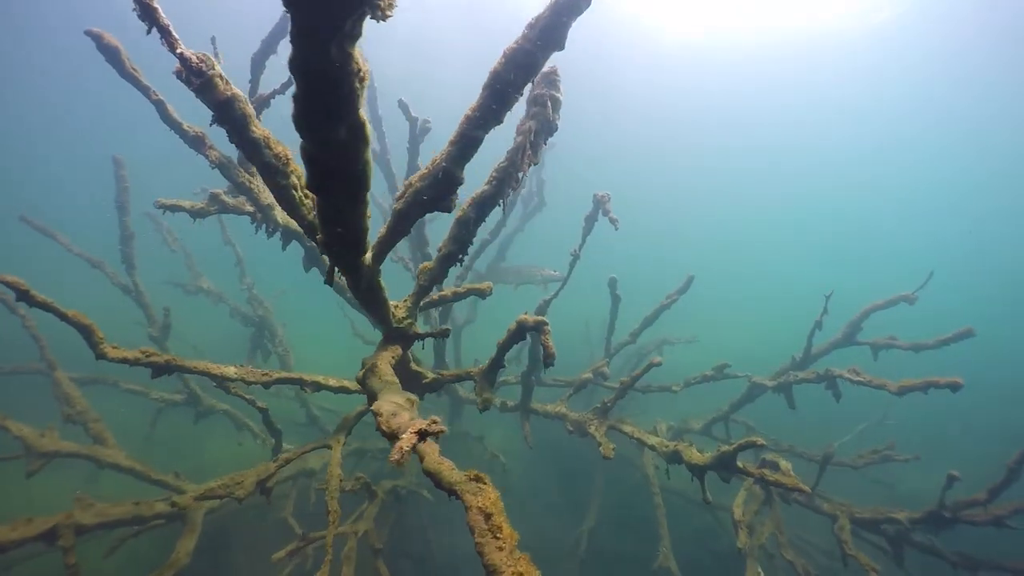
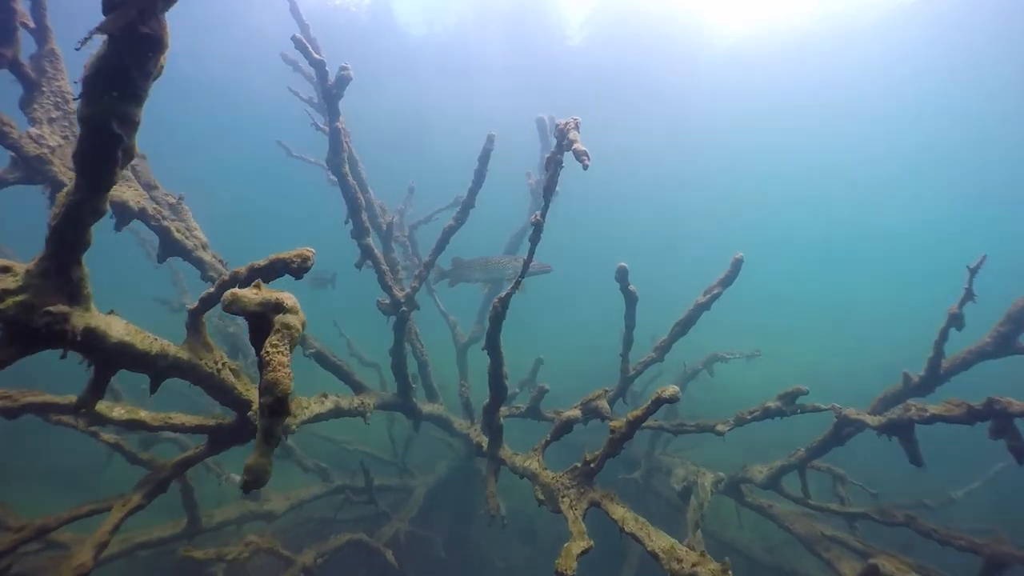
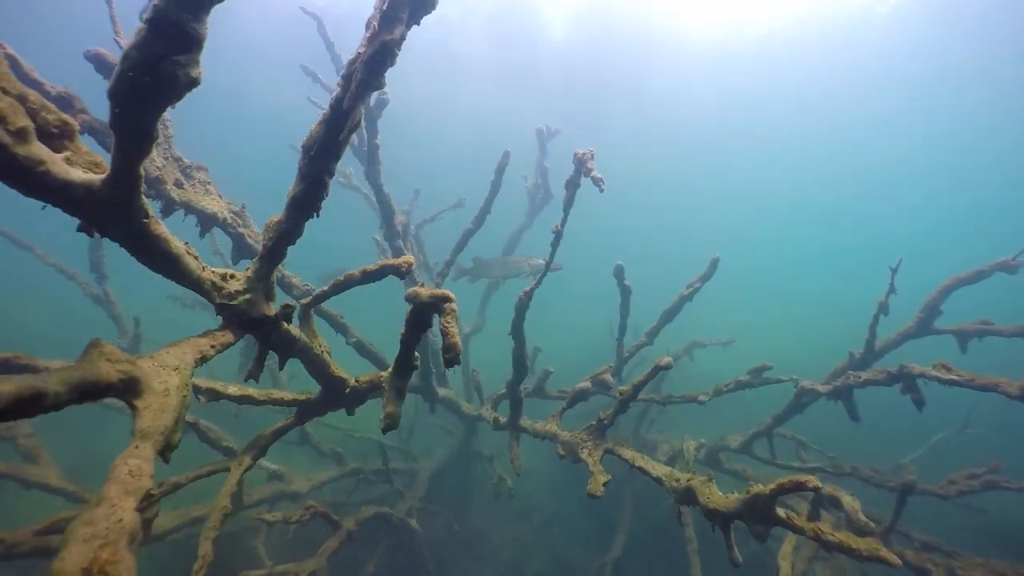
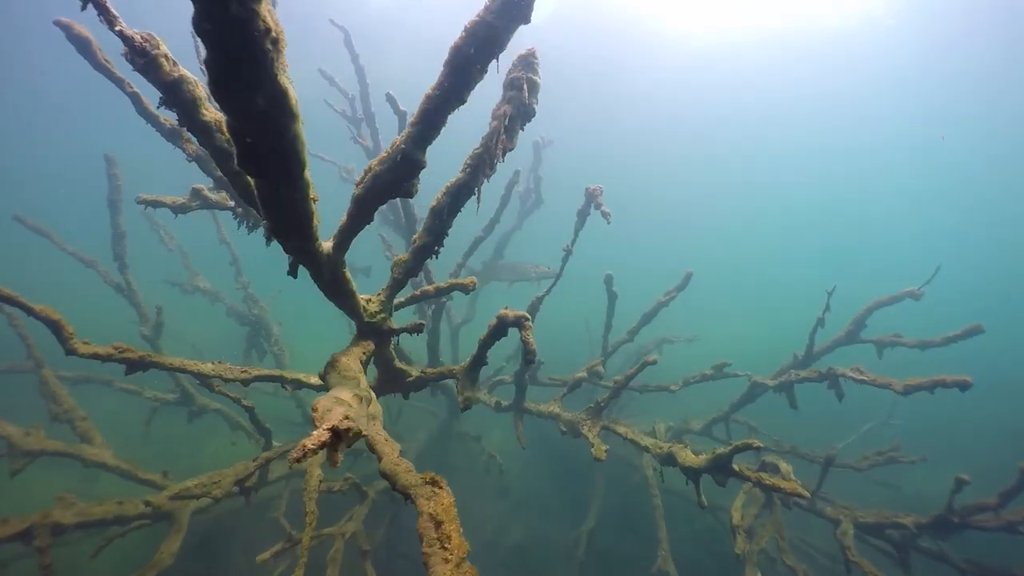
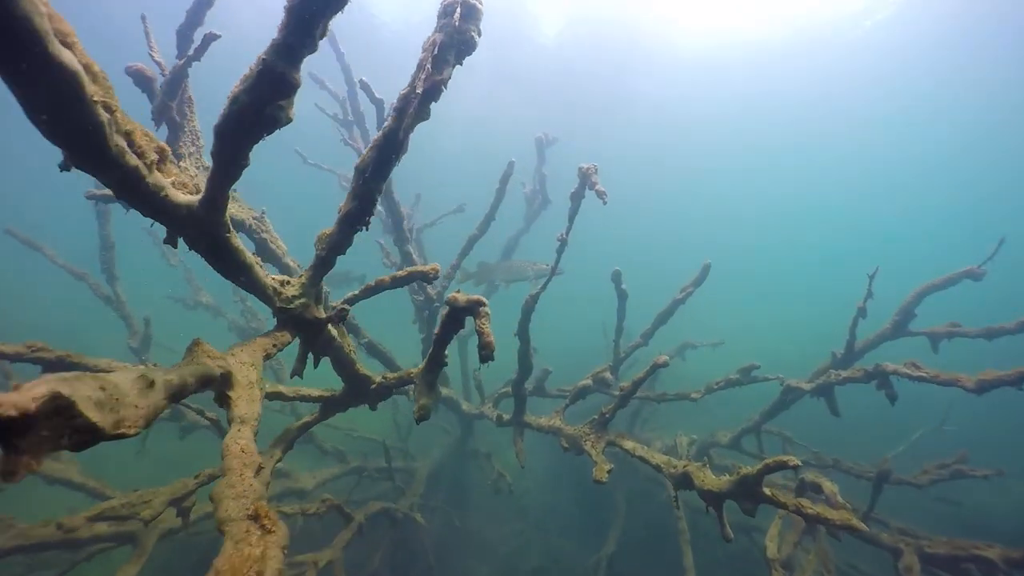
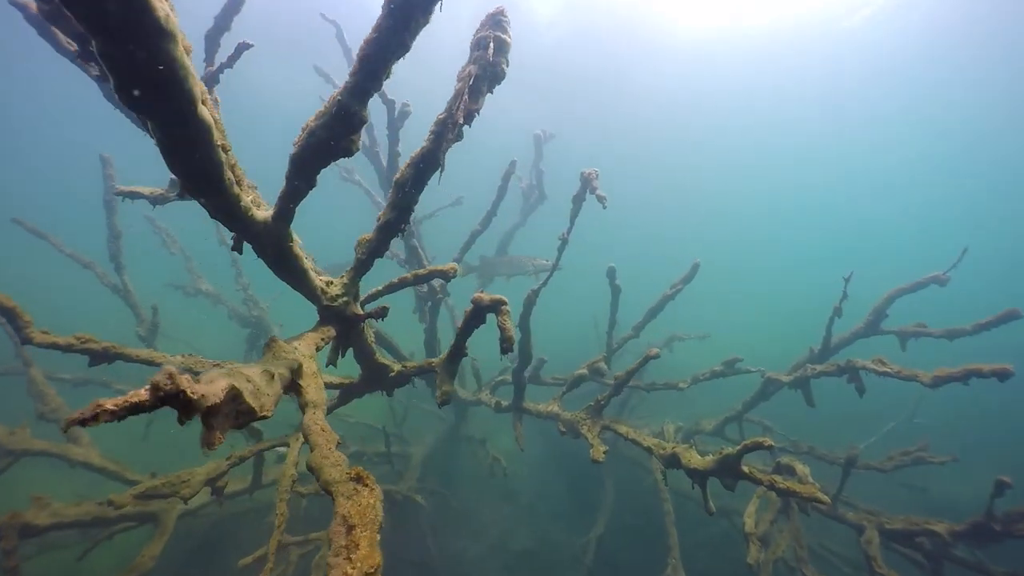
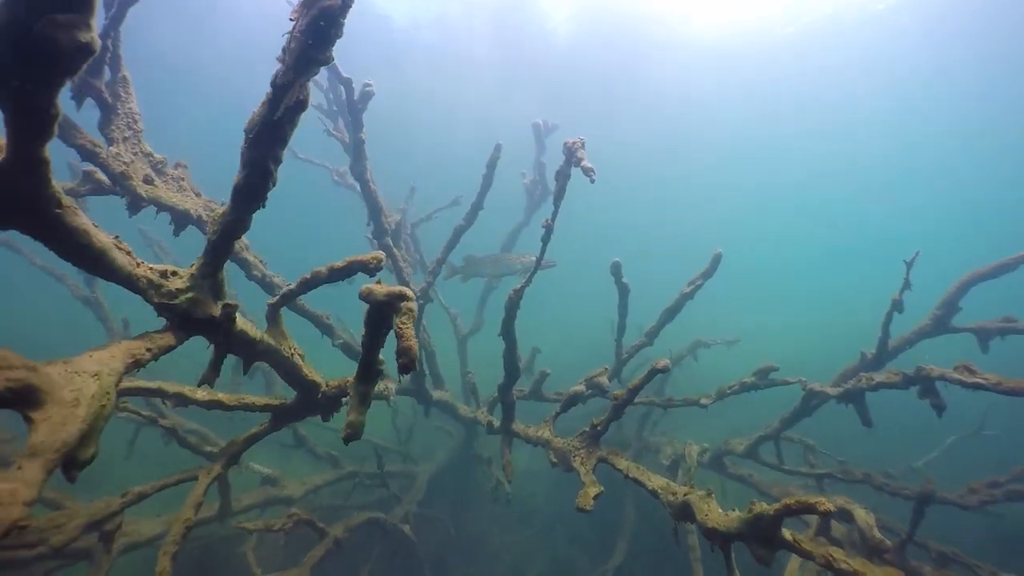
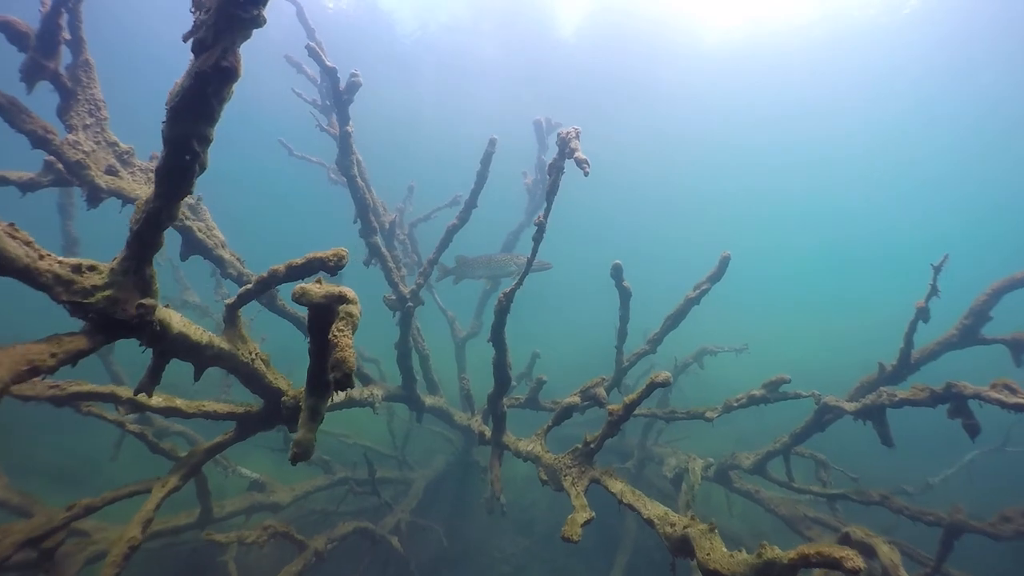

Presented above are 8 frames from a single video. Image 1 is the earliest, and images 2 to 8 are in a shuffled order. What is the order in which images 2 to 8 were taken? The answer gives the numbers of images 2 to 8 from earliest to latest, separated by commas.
4, 6, 5, 3, 7, 8, 2
